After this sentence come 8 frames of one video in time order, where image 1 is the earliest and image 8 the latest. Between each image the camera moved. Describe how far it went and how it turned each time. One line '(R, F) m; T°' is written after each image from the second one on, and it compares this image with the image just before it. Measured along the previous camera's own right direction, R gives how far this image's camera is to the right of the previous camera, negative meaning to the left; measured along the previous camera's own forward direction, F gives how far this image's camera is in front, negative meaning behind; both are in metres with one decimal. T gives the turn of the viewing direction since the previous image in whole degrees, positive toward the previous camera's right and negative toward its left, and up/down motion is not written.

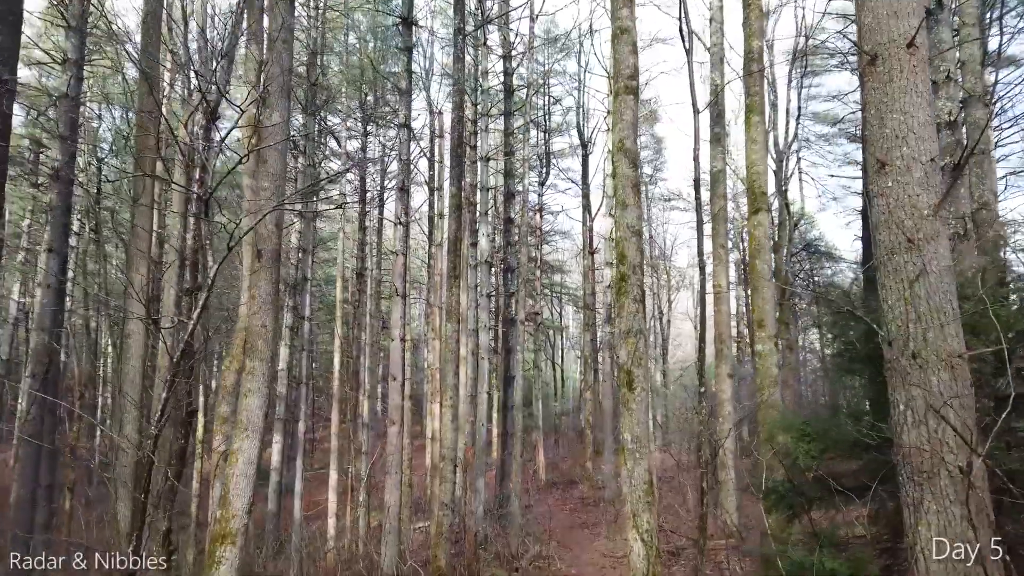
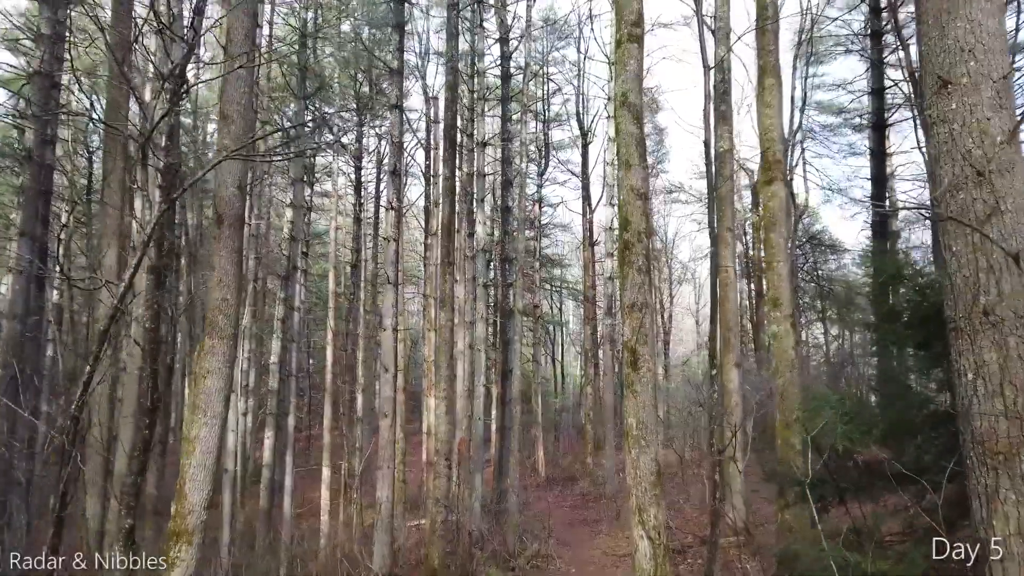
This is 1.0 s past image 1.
(0.0, +0.4) m; 0°
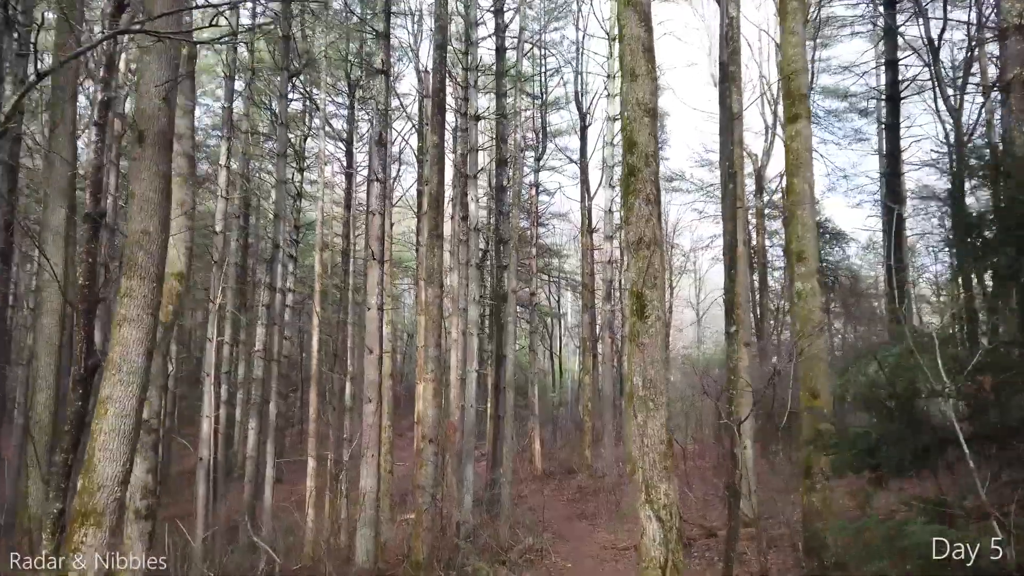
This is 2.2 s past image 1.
(+0.1, +0.6) m; 0°
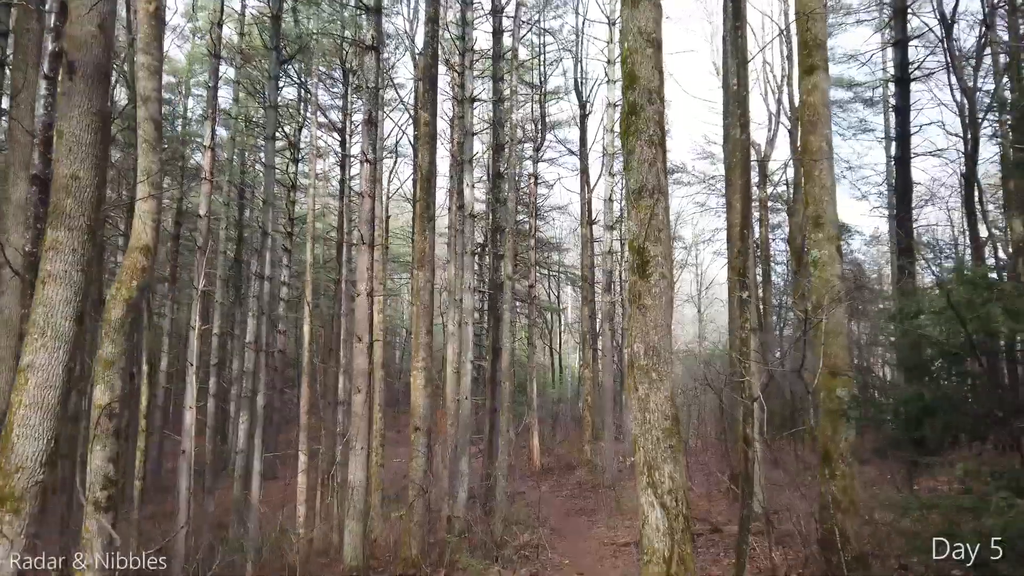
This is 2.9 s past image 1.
(+0.1, +0.4) m; 0°
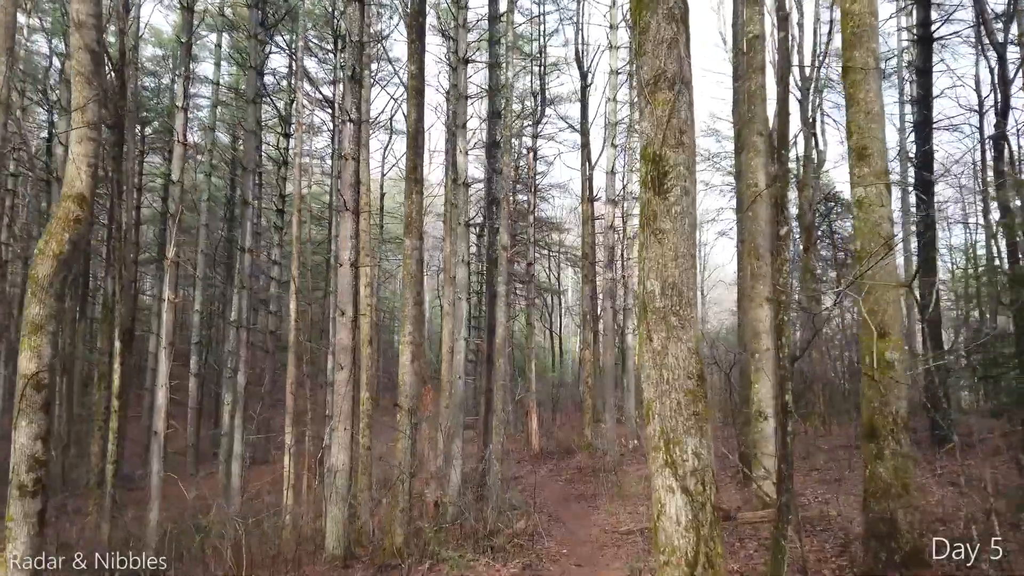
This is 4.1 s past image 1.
(+0.1, +0.6) m; 0°
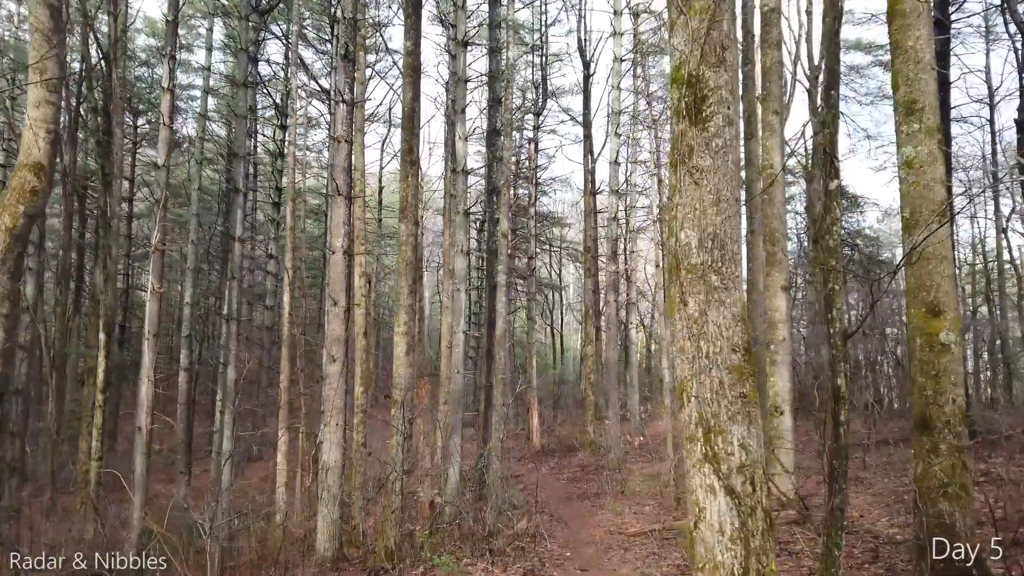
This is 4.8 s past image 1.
(0.0, +0.4) m; 0°
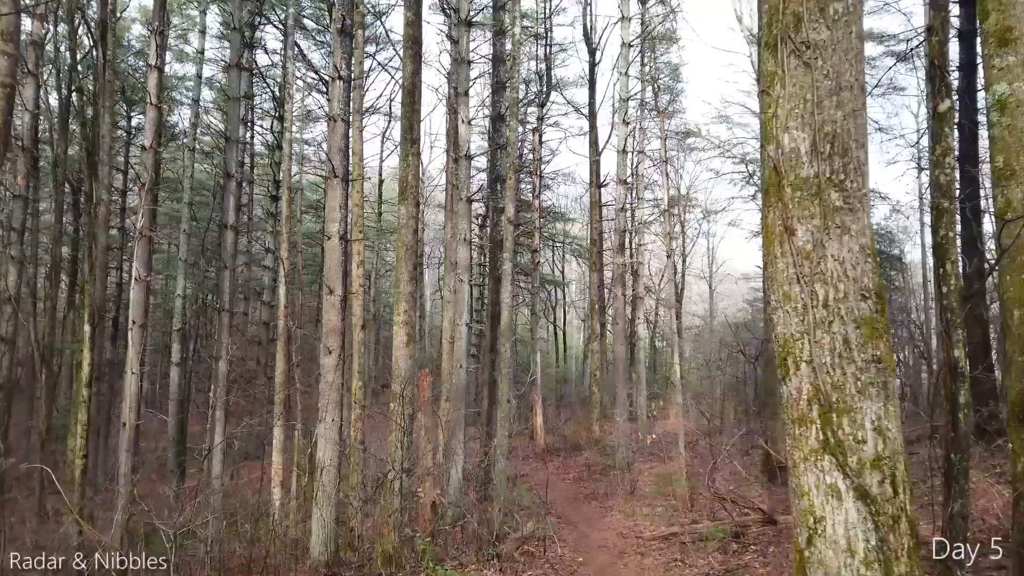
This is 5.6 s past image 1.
(-0.1, +0.4) m; 0°
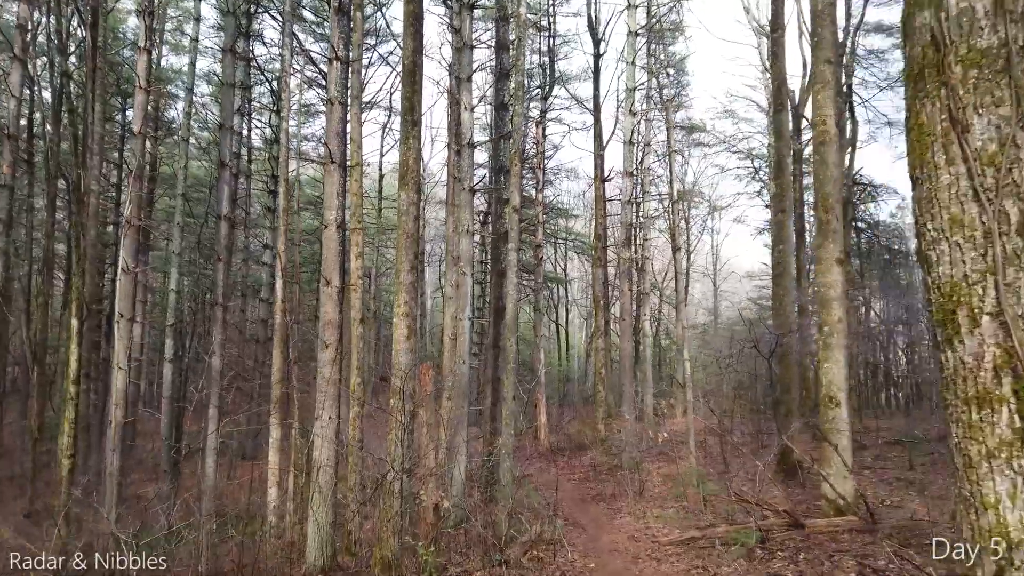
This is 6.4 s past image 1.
(-0.1, +0.3) m; 0°
